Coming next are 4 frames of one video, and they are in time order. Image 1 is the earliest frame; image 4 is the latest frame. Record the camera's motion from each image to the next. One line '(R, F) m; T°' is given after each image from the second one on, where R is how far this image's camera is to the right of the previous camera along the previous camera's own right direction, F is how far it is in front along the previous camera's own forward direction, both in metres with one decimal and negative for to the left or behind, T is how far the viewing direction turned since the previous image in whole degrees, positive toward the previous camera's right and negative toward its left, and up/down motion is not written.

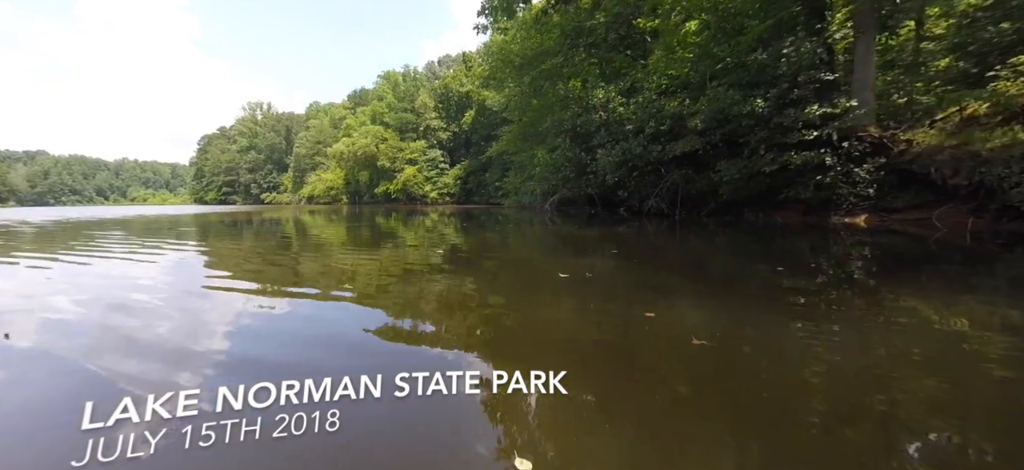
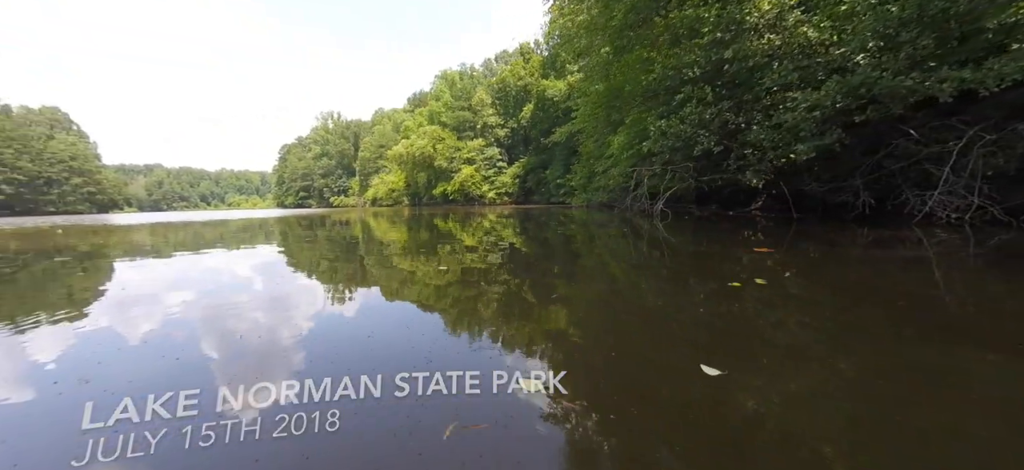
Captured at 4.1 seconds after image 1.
(-0.2, +1.7) m; -8°
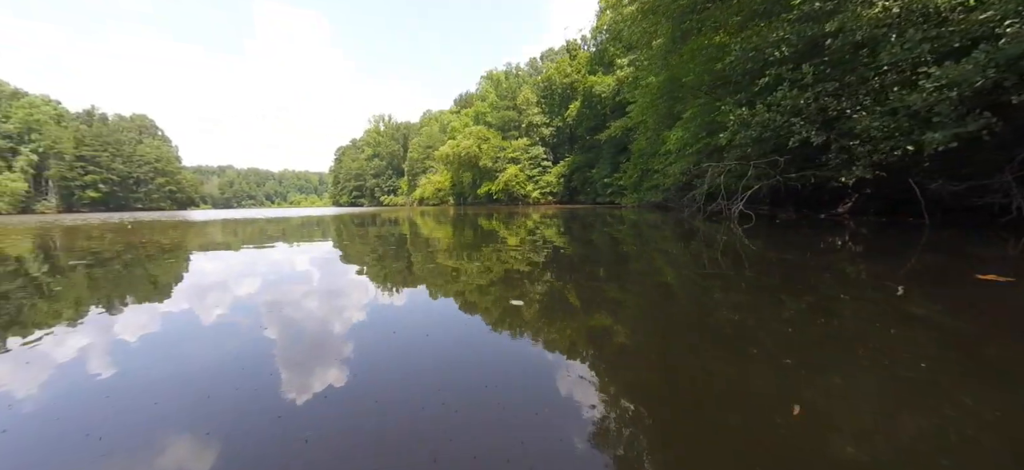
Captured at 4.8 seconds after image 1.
(-0.1, +0.2) m; -6°
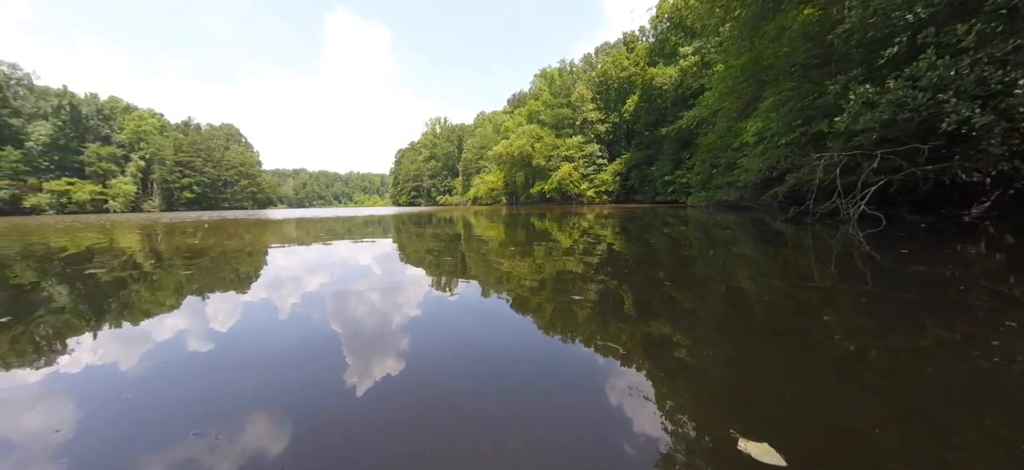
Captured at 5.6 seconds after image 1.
(0.0, +0.3) m; -7°
